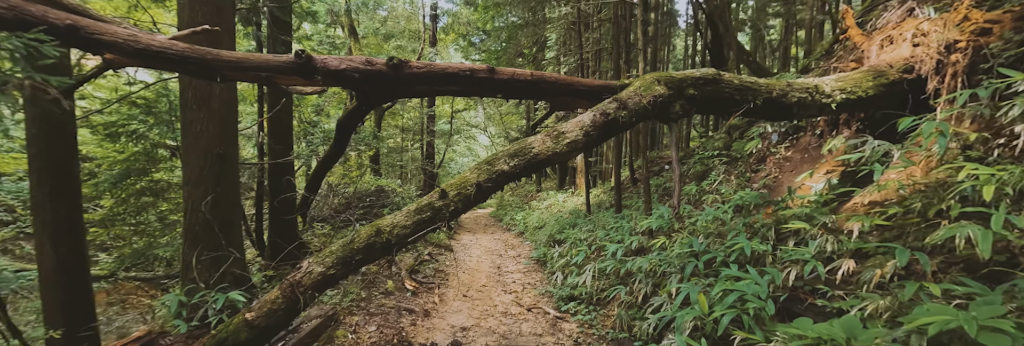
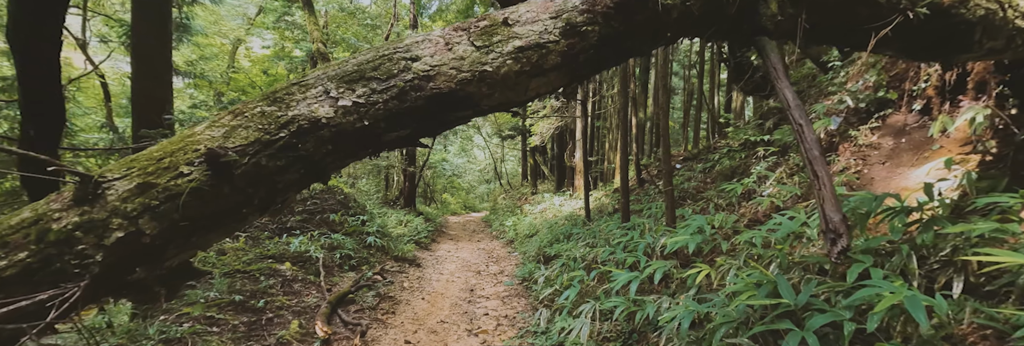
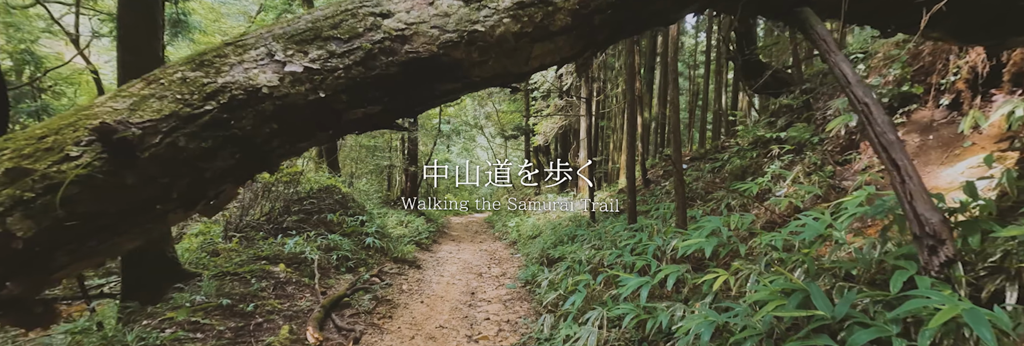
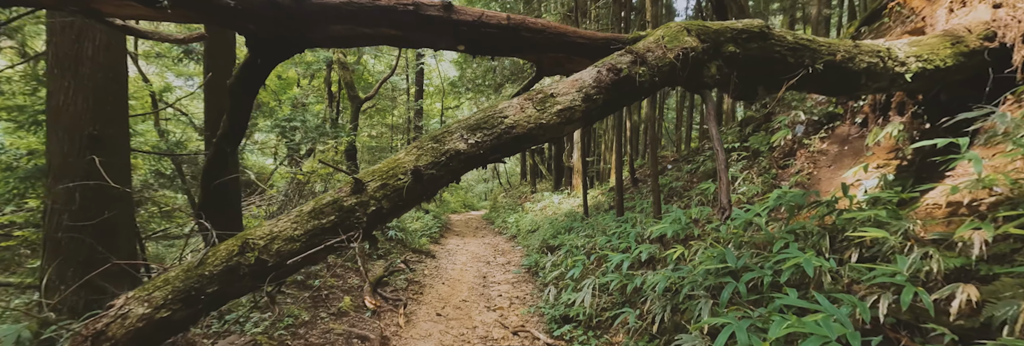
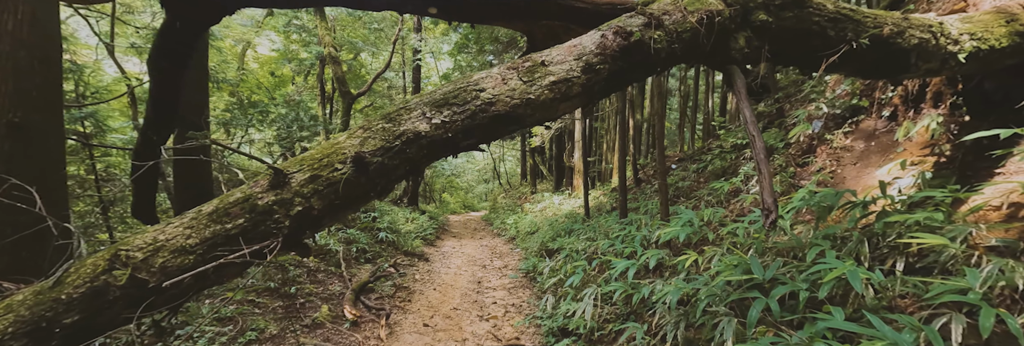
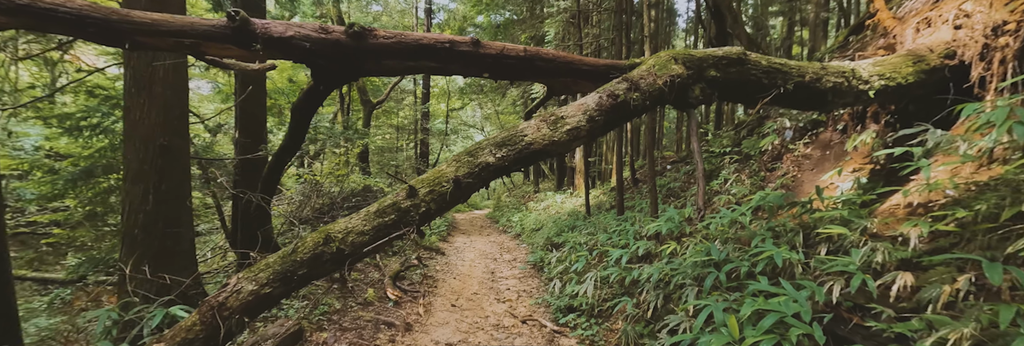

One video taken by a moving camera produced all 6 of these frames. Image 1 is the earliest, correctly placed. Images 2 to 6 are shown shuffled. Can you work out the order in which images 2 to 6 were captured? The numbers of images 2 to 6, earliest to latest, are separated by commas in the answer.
6, 4, 5, 2, 3
